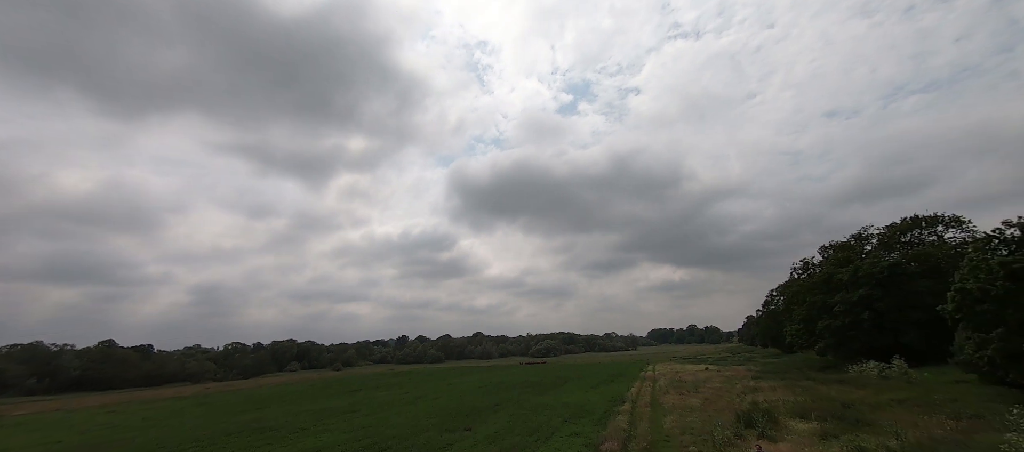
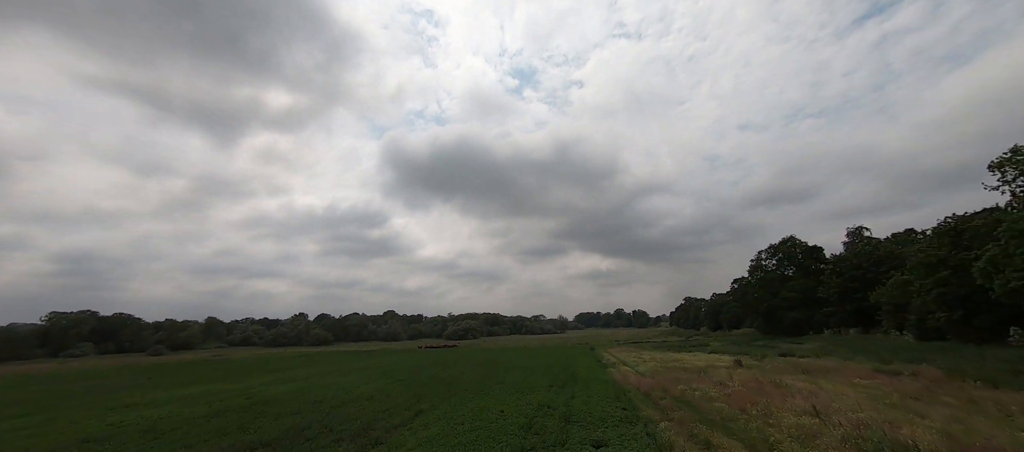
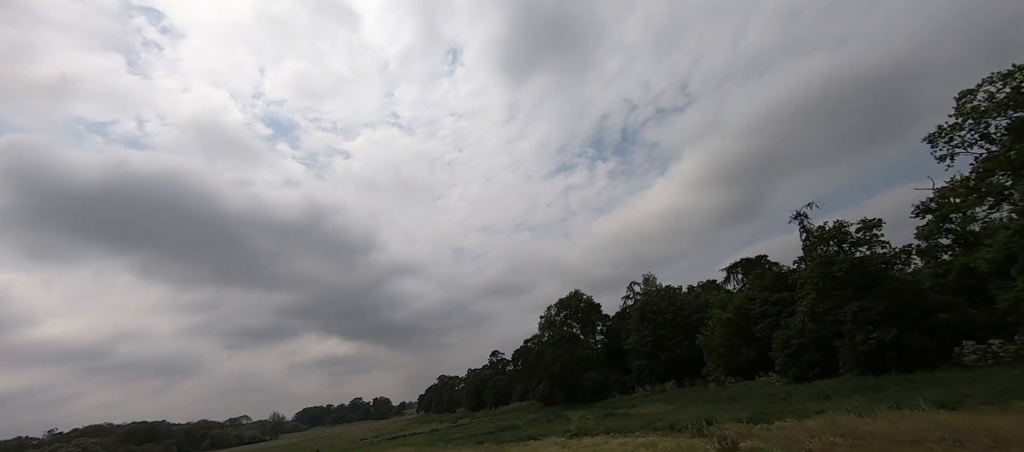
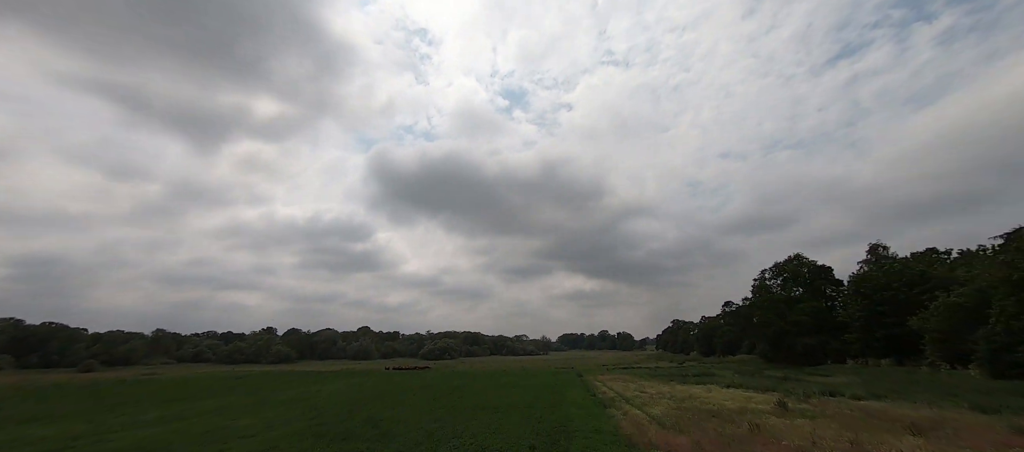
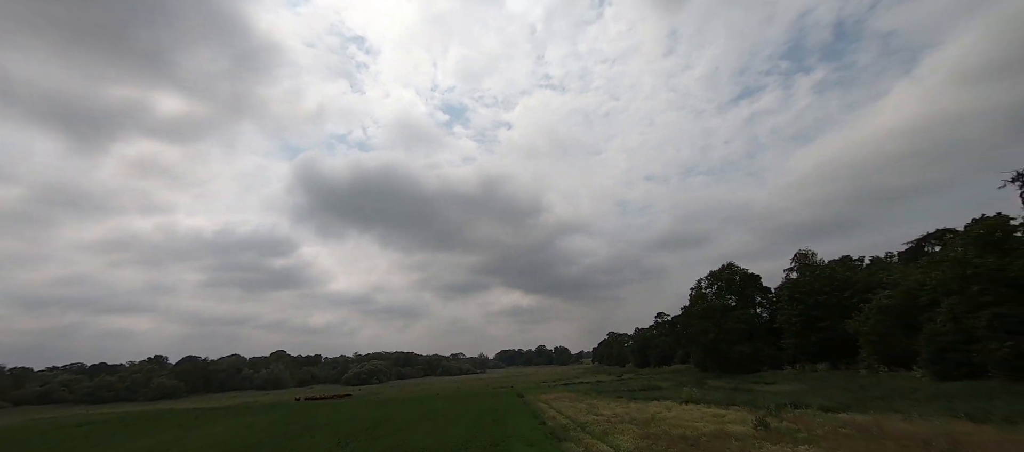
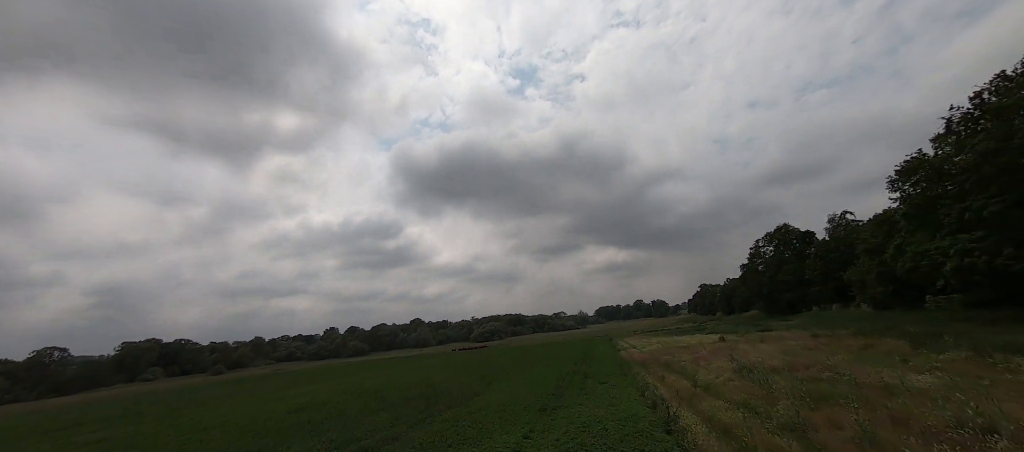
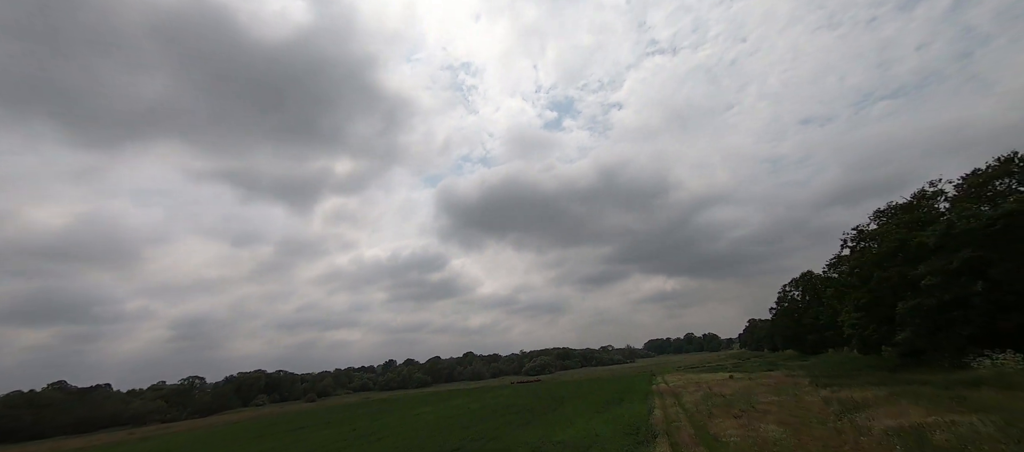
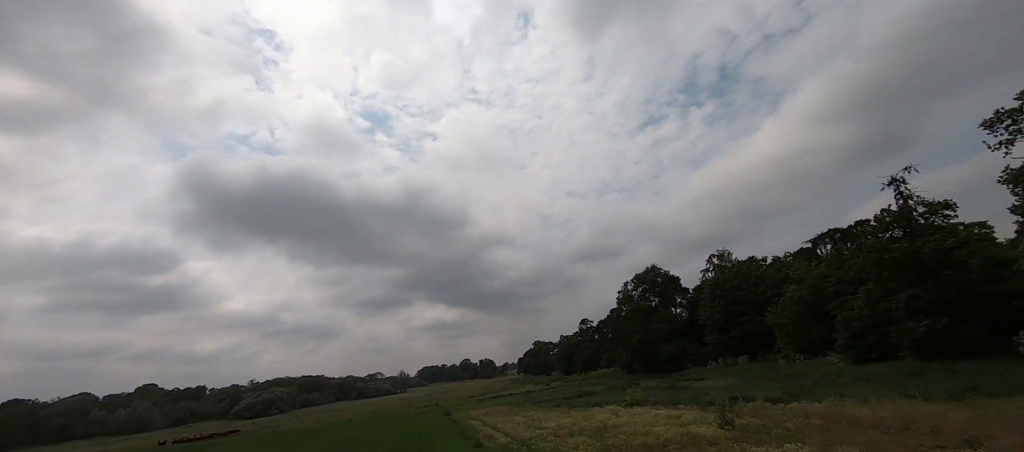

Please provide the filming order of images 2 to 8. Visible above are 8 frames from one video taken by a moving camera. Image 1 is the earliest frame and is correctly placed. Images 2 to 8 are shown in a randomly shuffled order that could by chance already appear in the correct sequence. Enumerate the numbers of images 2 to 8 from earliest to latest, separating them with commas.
7, 6, 2, 4, 5, 8, 3
